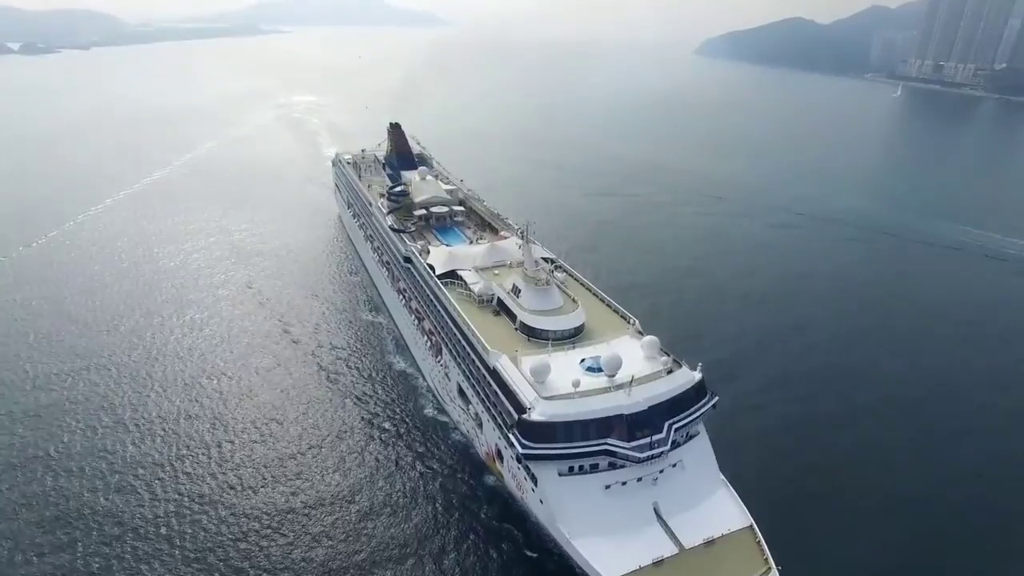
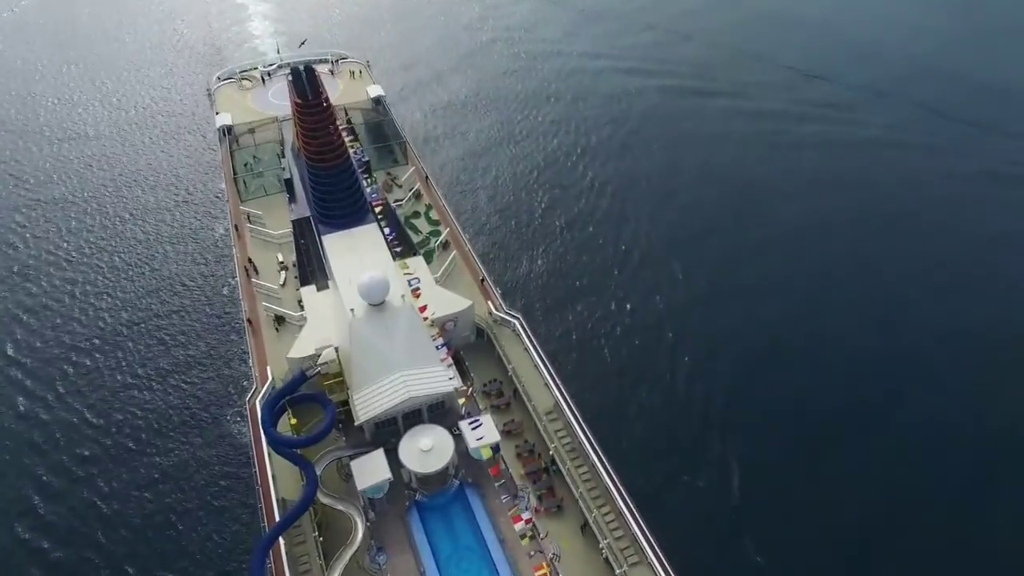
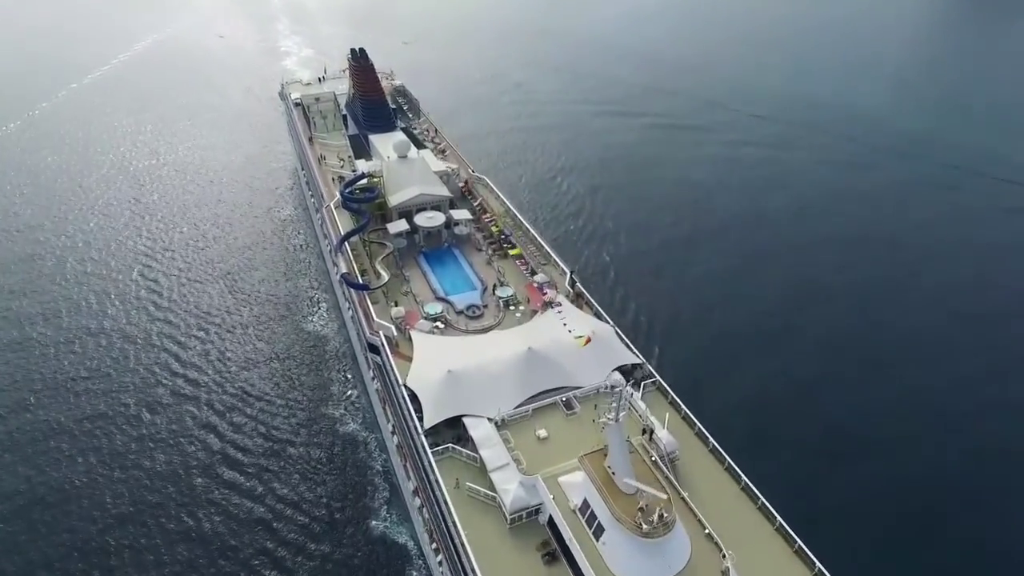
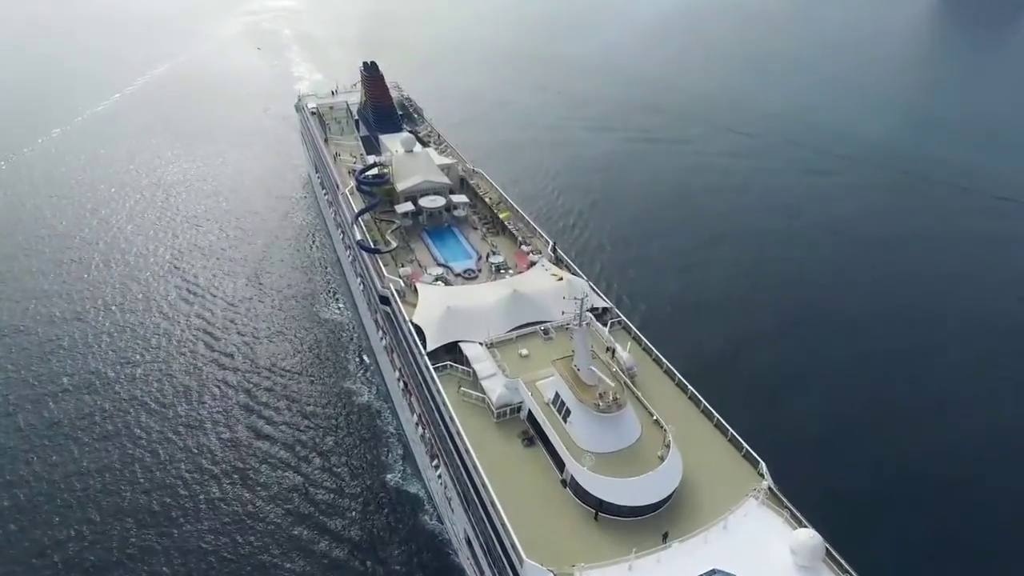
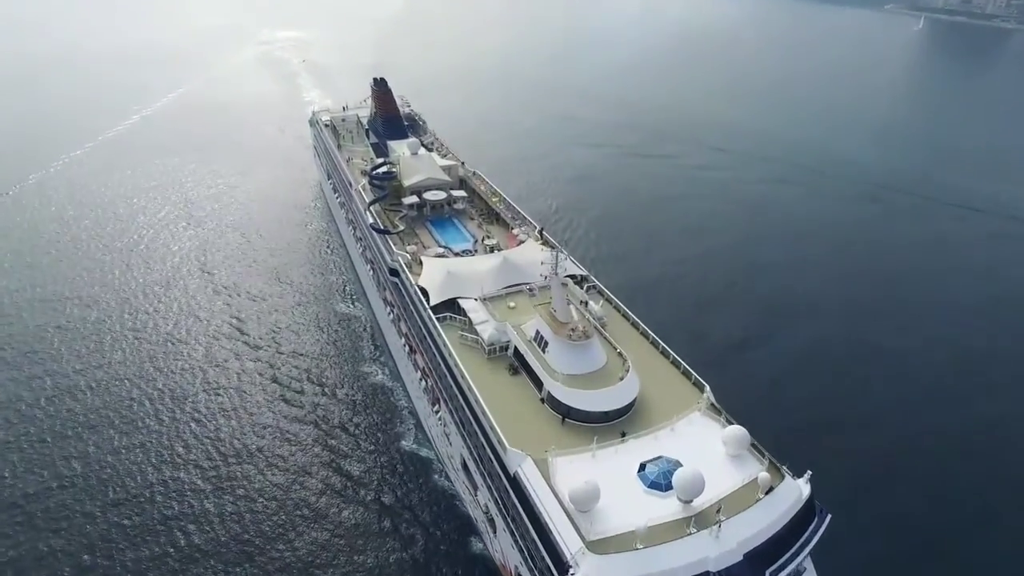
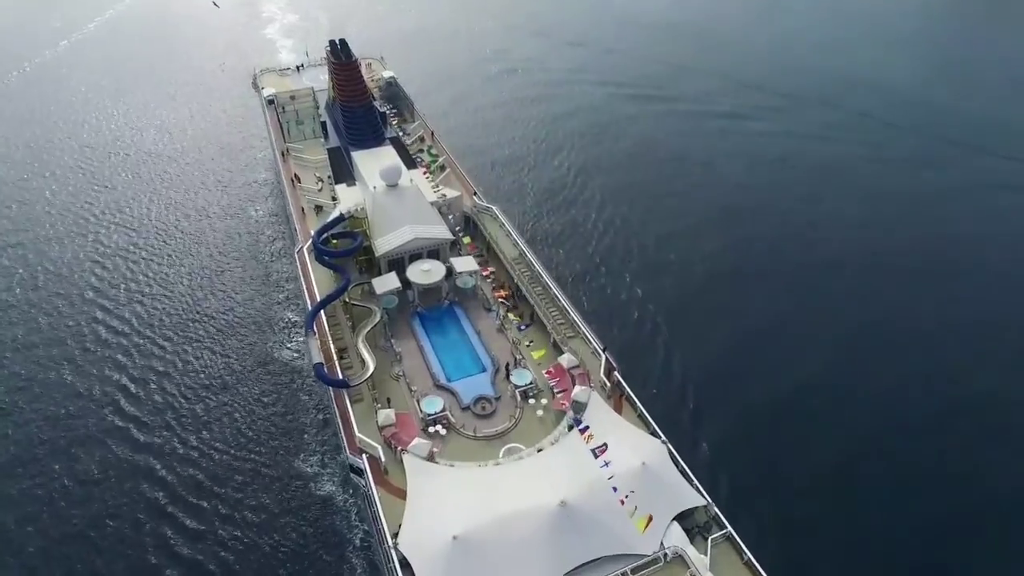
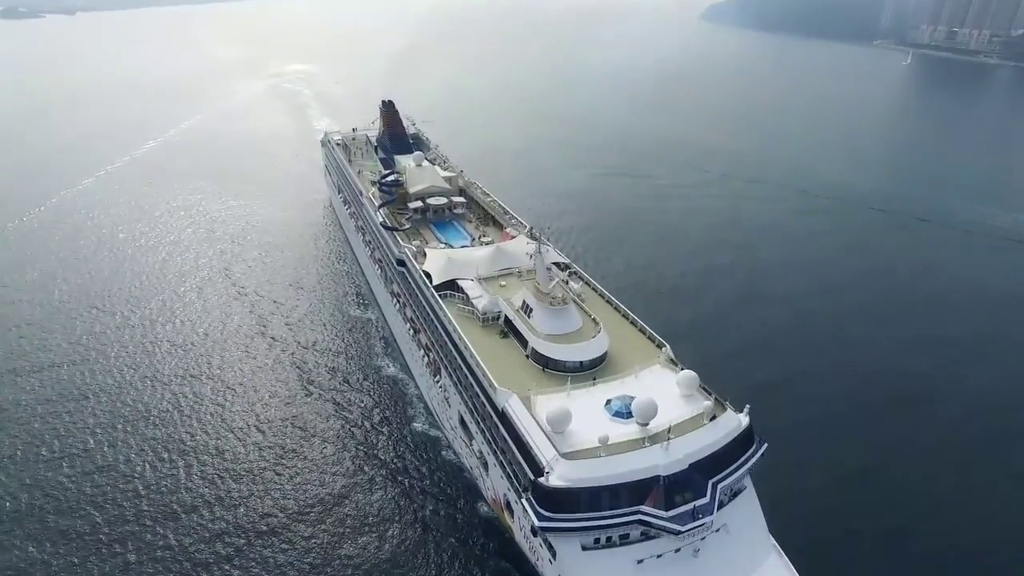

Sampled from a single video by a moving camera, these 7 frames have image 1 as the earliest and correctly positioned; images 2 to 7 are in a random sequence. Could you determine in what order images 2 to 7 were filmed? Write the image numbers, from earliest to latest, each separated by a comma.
7, 5, 4, 3, 6, 2
